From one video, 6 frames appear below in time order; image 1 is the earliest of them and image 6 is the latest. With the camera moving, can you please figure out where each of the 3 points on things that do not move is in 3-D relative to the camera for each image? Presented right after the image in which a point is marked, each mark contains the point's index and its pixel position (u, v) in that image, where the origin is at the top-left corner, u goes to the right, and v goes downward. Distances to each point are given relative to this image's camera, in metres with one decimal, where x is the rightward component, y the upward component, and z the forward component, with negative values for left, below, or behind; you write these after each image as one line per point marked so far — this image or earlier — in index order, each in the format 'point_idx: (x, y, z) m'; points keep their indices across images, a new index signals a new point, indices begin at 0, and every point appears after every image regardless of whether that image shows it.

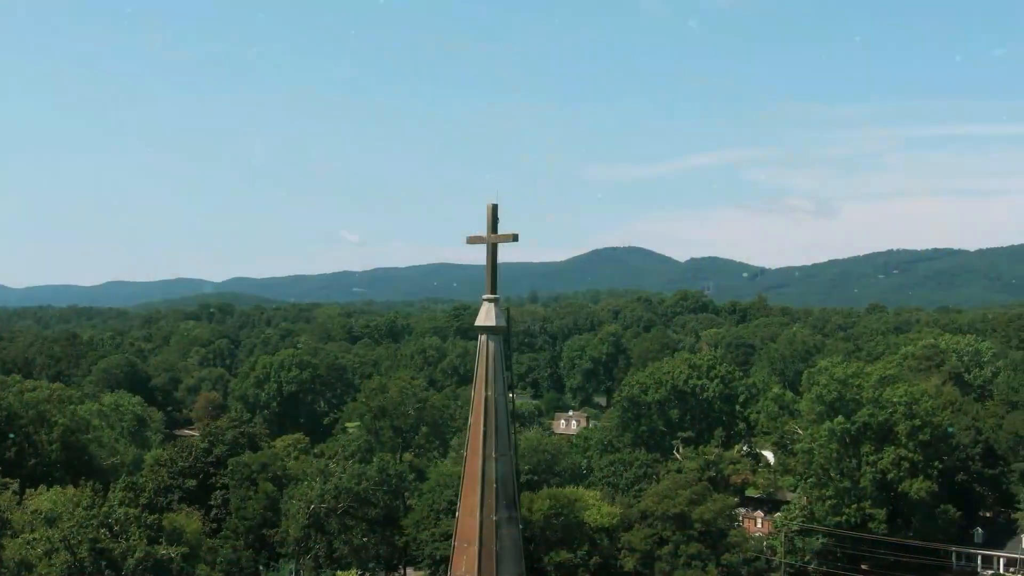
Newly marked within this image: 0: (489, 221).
0: (-0.1, +0.4, +8.8) m
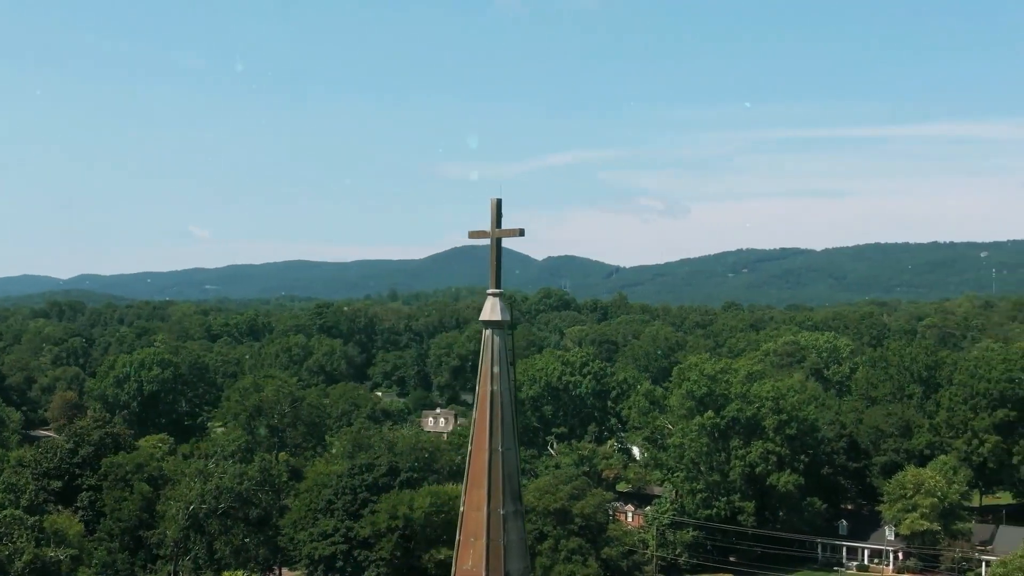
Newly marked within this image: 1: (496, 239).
0: (-0.1, +0.4, +8.9) m
1: (-0.1, +0.3, +8.9) m
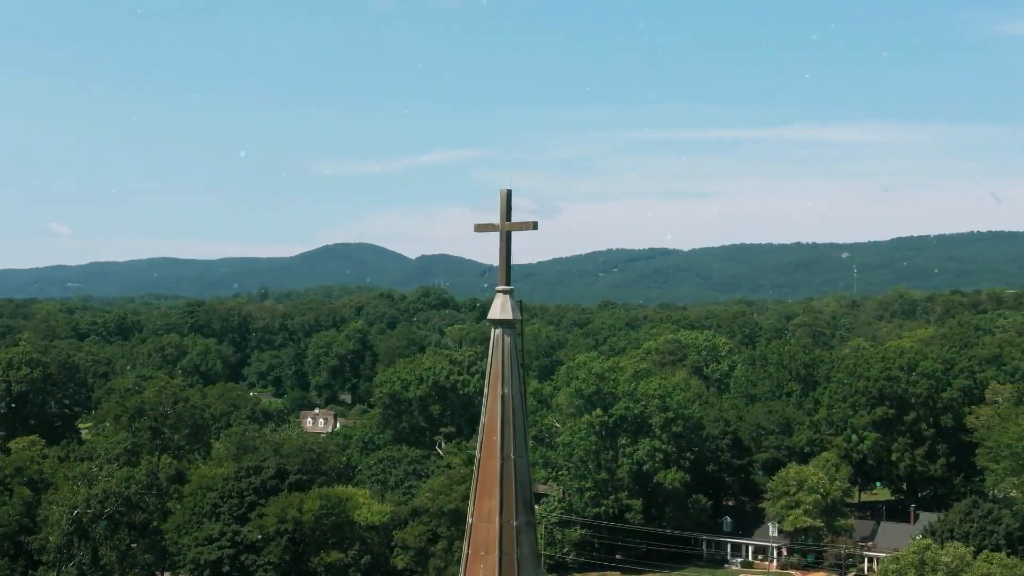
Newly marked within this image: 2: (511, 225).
0: (-0.1, +0.5, +8.3) m
1: (0.0, +0.3, +8.3) m
2: (0.0, +0.4, +8.3) m
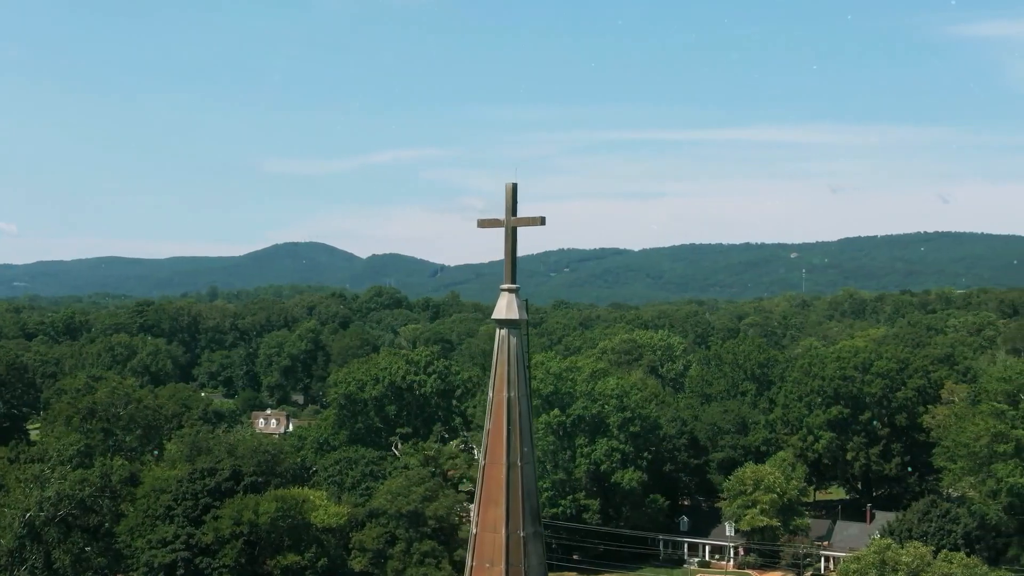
0: (0.0, +0.5, +7.9) m
1: (0.0, +0.3, +7.9) m
2: (0.0, +0.4, +7.9) m
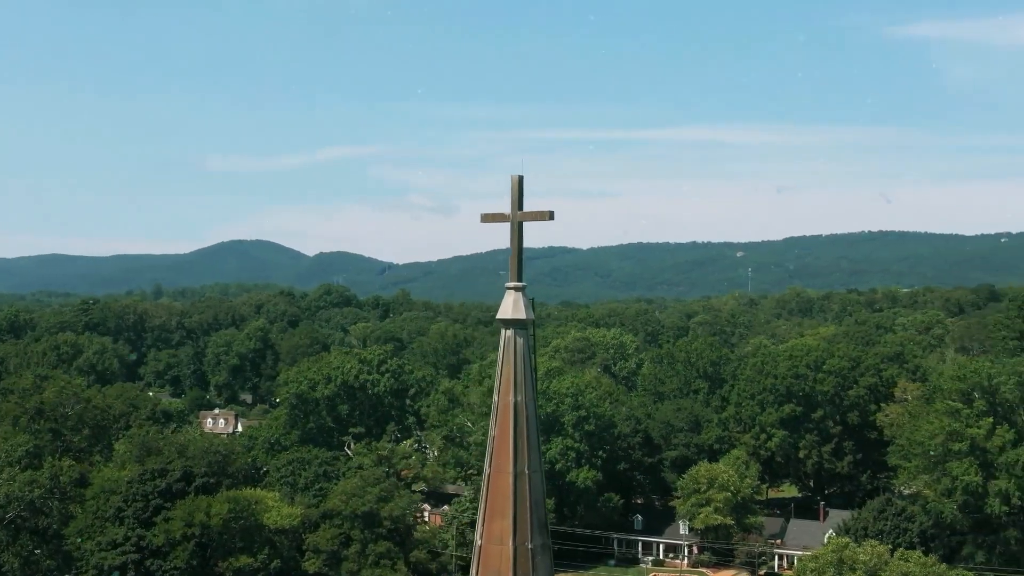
0: (0.0, +0.5, +7.5) m
1: (0.0, +0.3, +7.5) m
2: (+0.1, +0.4, +7.5) m
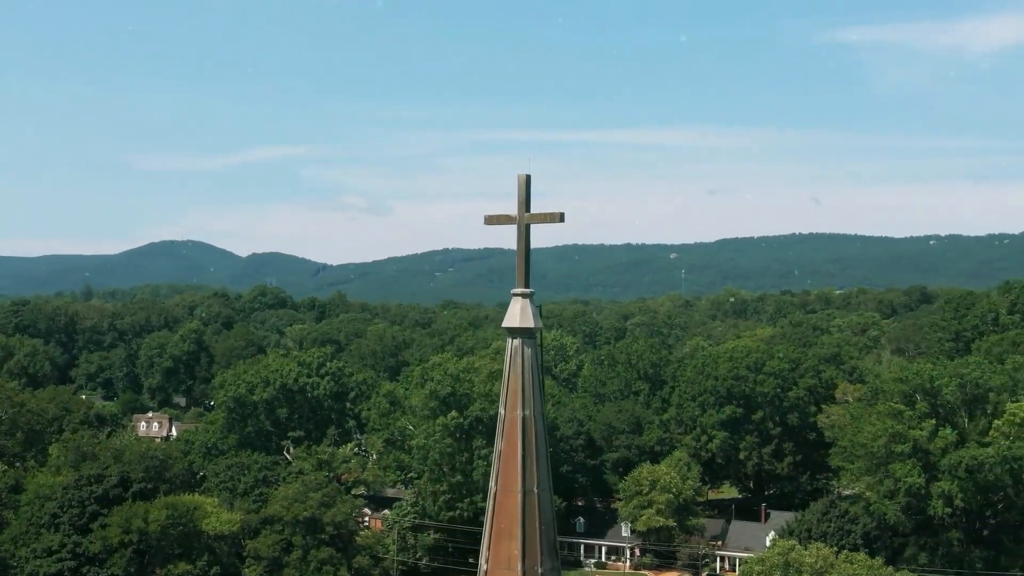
0: (0.0, +0.4, +7.1) m
1: (+0.1, +0.3, +7.1) m
2: (+0.1, +0.4, +7.1) m
